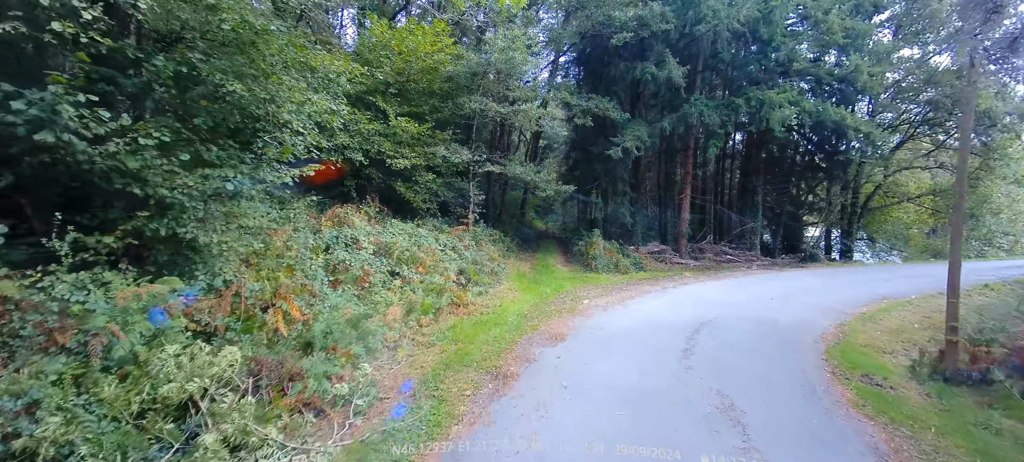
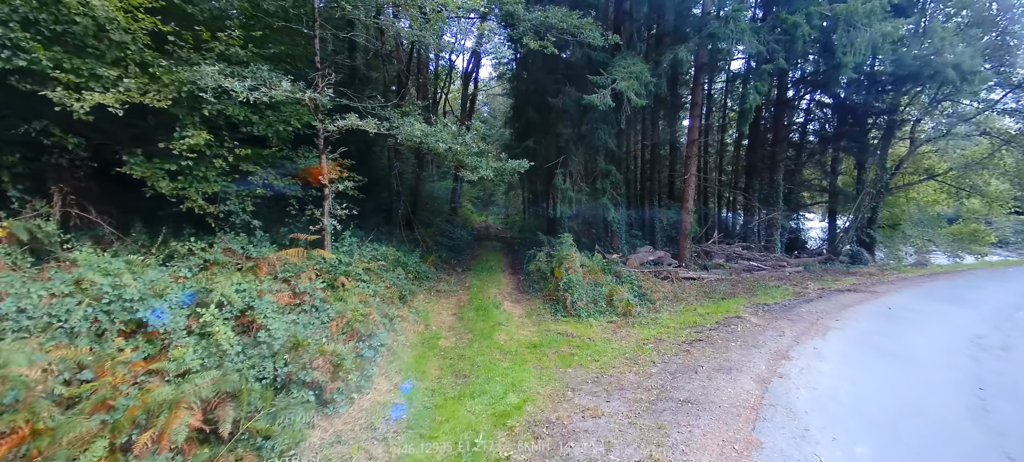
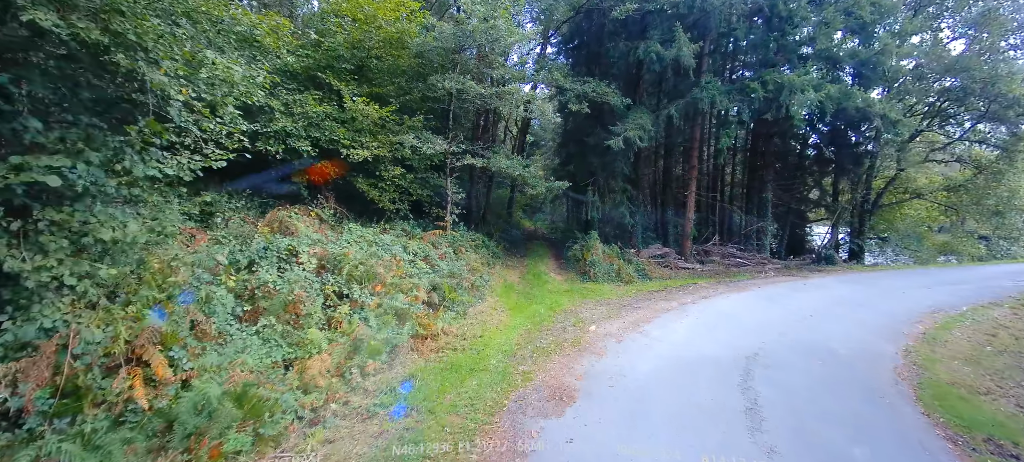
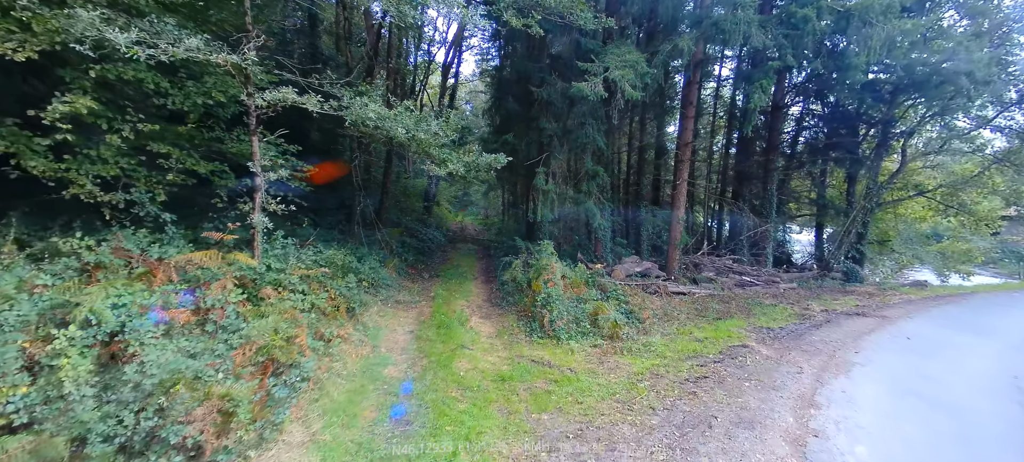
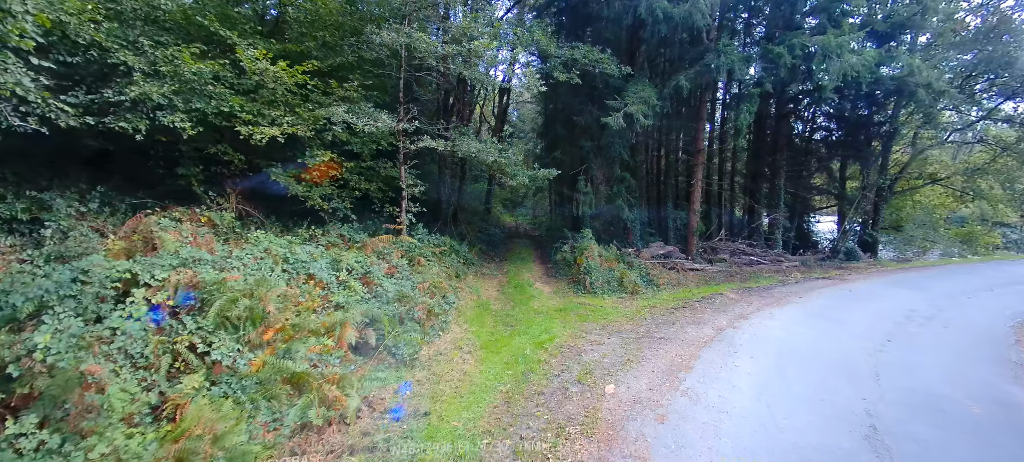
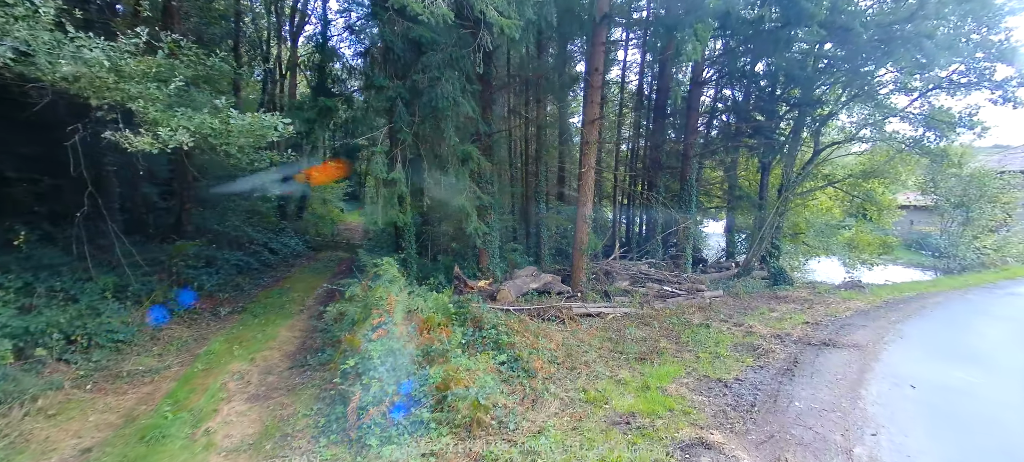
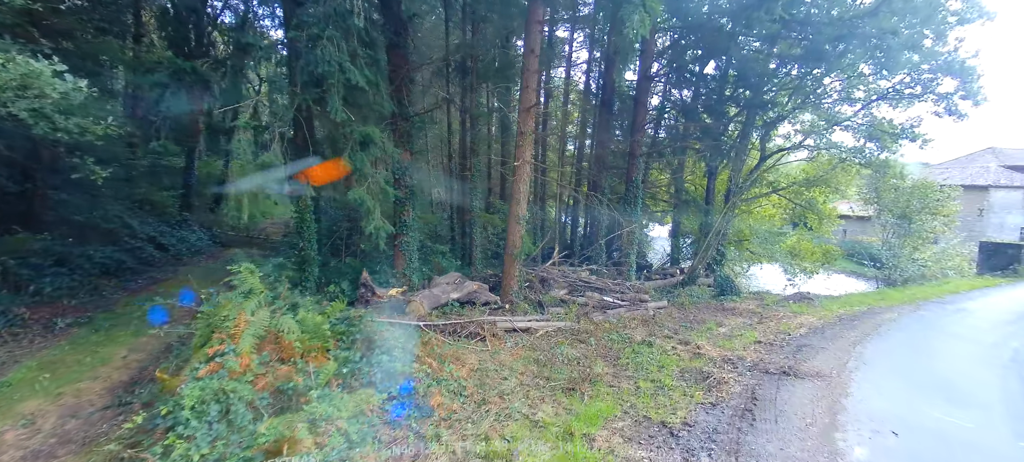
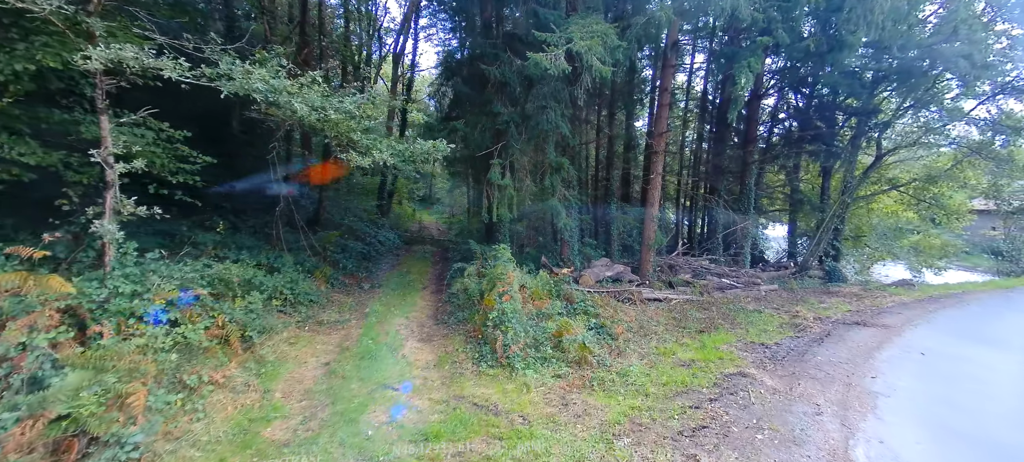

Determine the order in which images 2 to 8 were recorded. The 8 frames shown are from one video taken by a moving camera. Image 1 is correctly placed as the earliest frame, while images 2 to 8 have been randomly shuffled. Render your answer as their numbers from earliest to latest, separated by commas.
3, 5, 2, 4, 8, 6, 7
